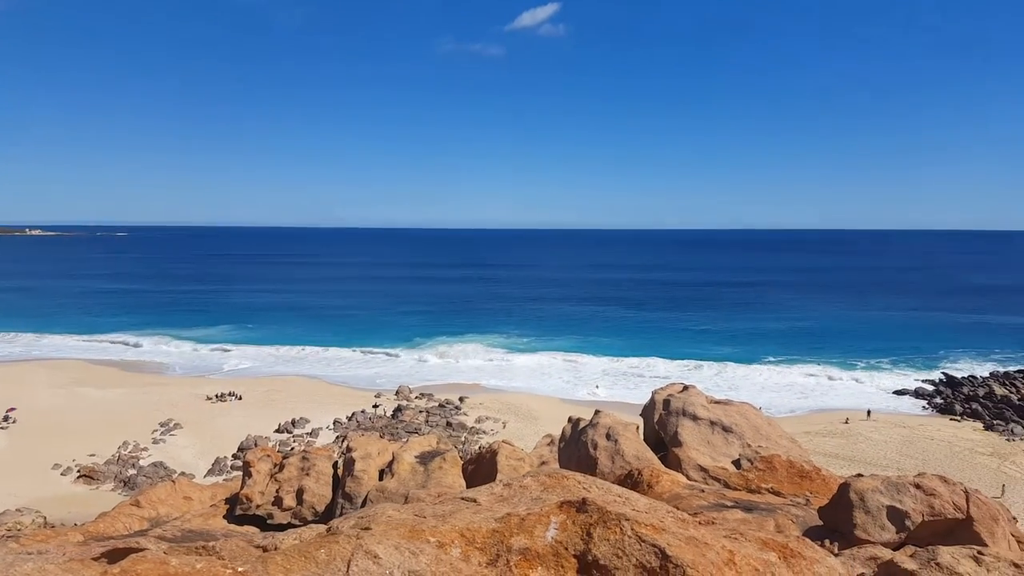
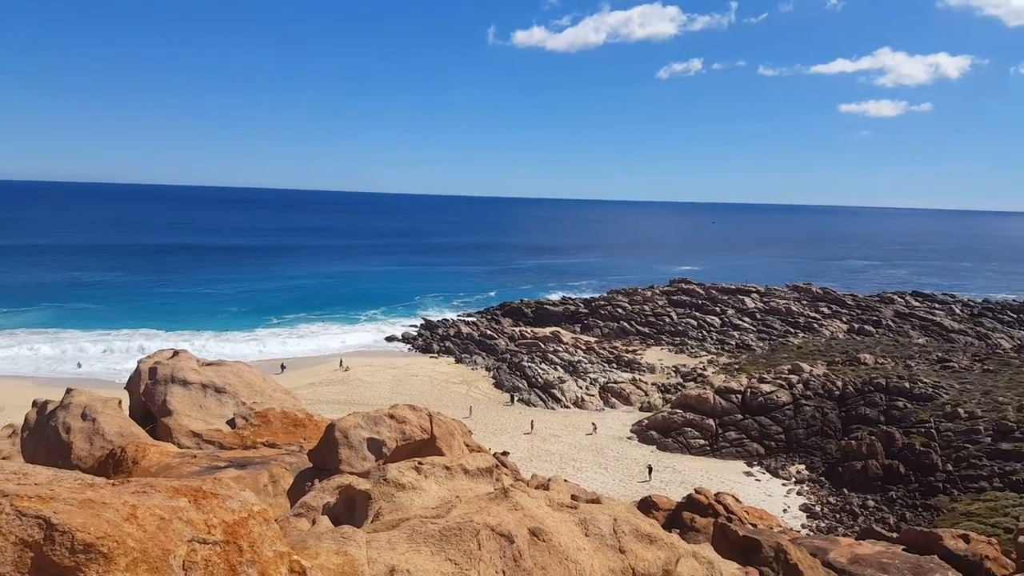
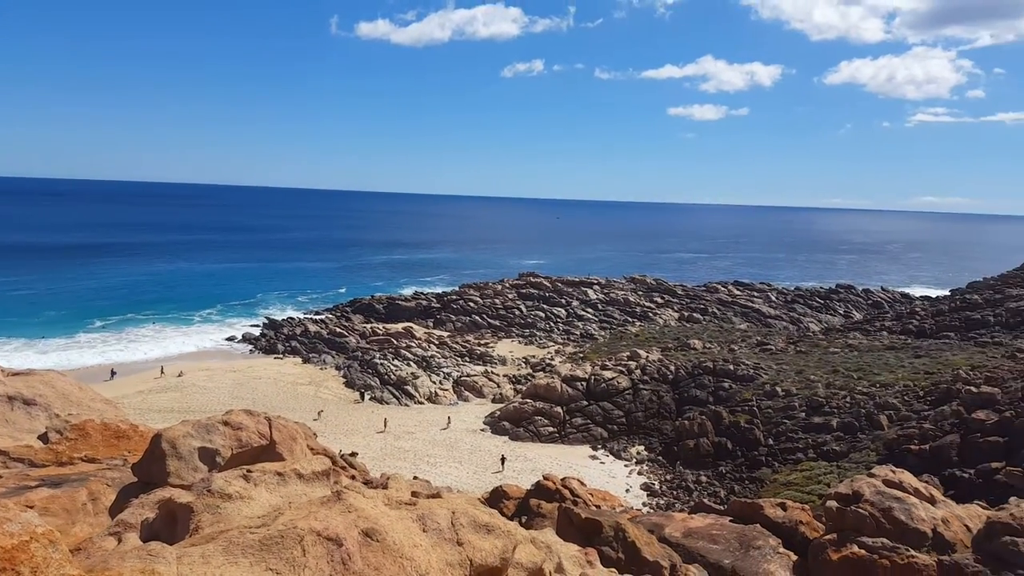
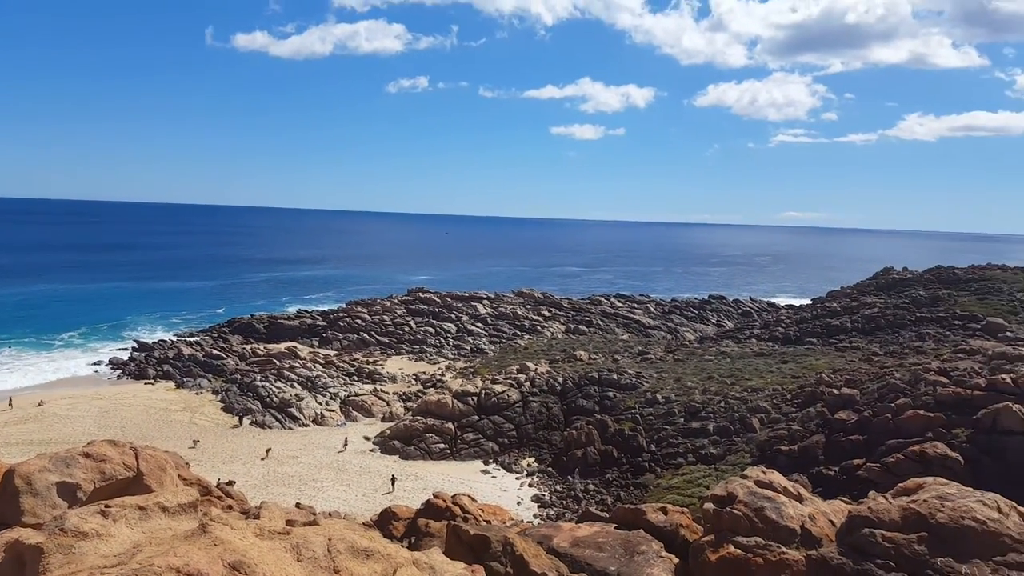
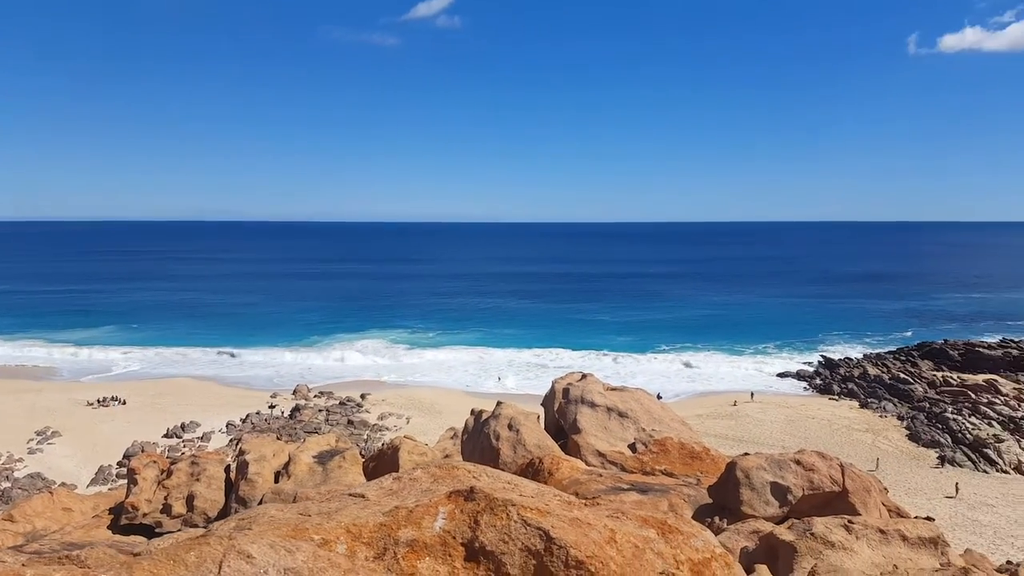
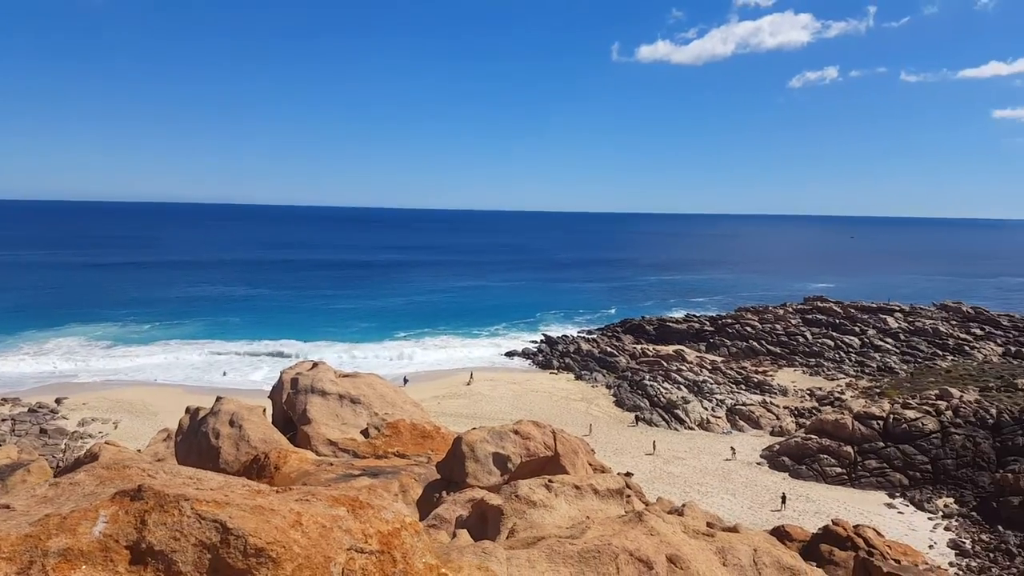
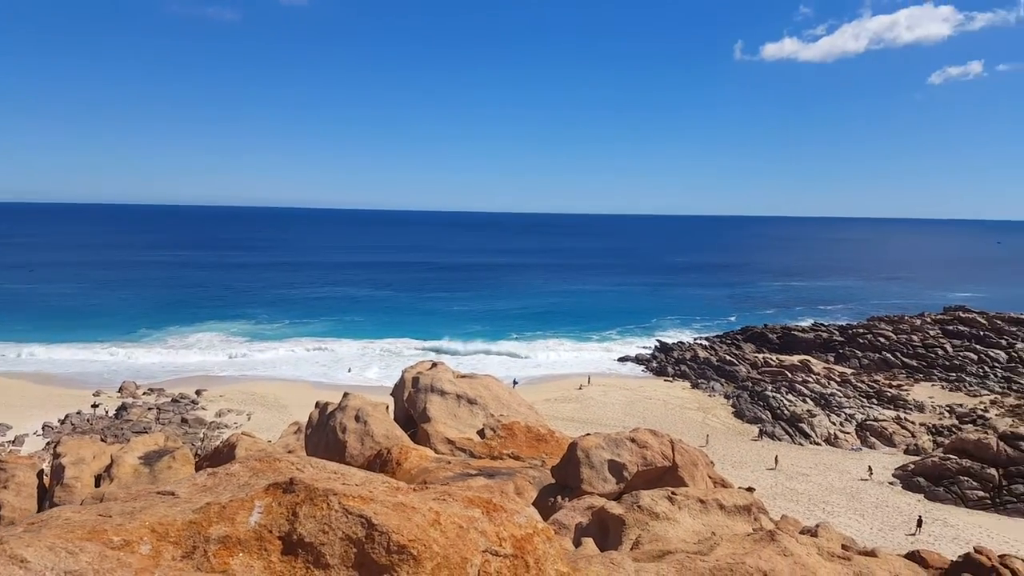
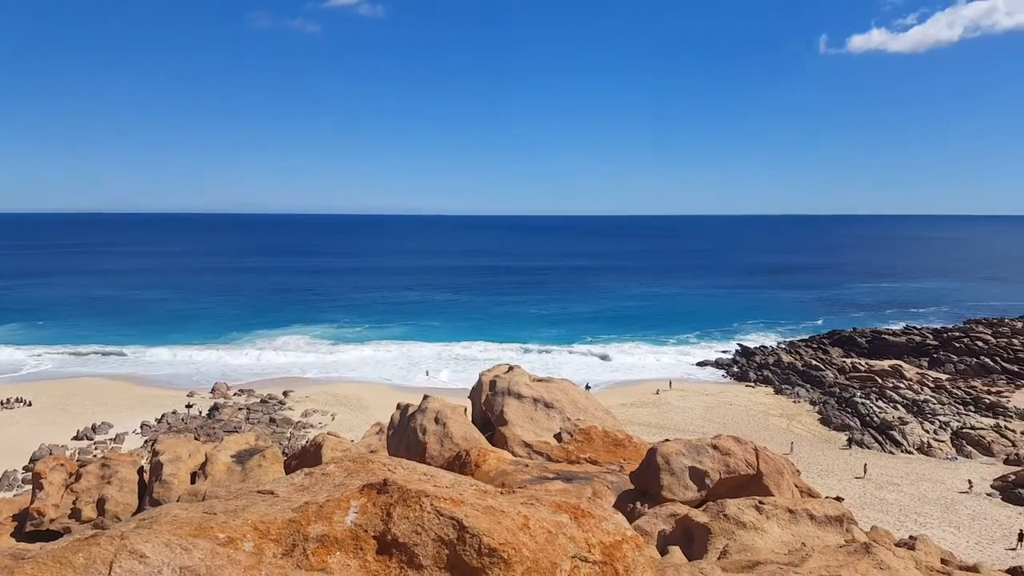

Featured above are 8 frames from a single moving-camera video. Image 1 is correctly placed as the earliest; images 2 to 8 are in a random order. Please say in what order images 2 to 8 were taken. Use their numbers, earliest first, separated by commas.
5, 8, 7, 6, 2, 3, 4
